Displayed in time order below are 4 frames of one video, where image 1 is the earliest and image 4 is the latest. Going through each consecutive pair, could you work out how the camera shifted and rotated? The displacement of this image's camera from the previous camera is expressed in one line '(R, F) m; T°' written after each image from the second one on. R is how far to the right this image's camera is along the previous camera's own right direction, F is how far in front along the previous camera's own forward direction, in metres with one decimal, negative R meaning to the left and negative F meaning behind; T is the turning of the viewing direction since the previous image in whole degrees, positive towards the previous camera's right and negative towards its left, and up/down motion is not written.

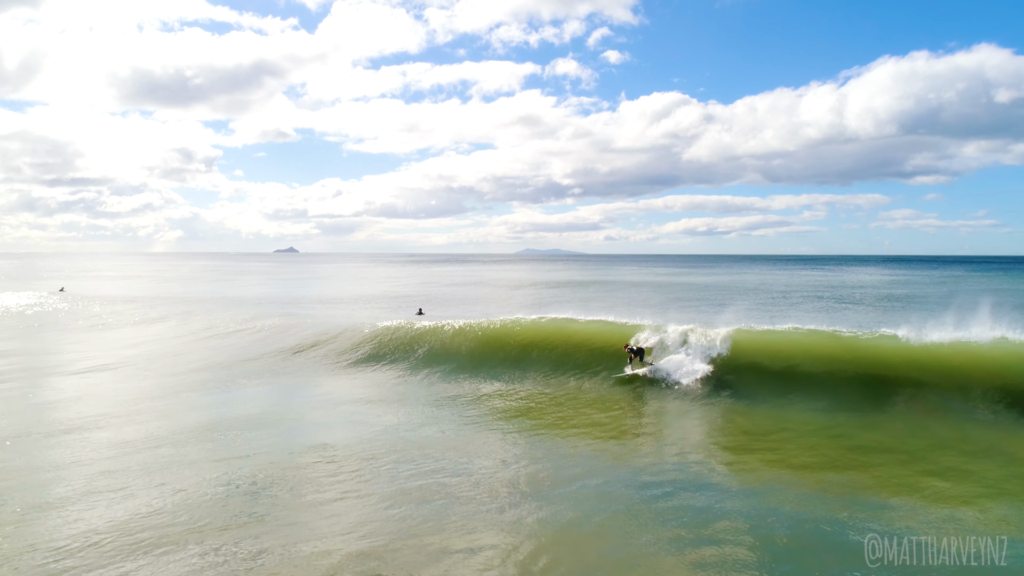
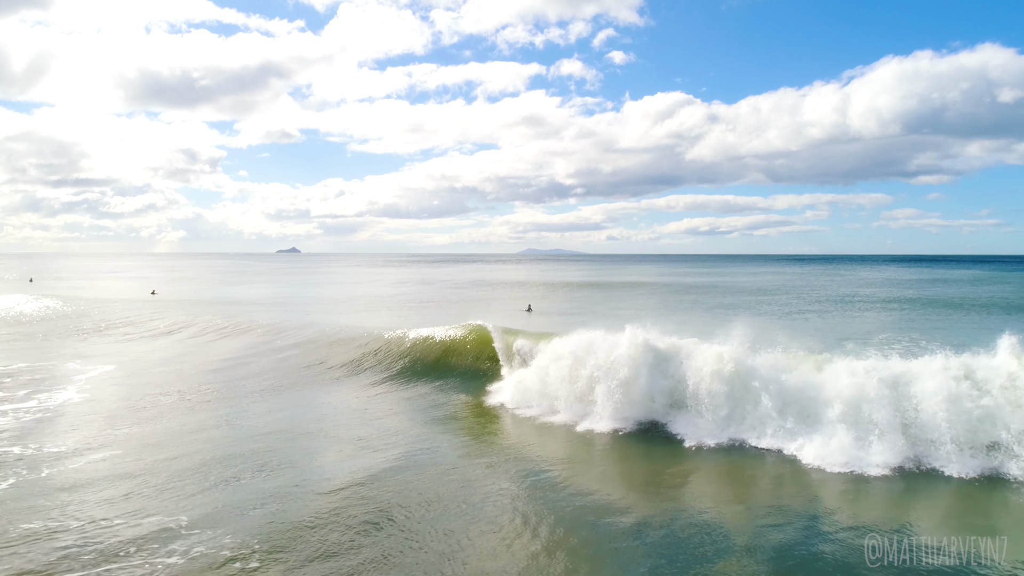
(-2.5, -1.1) m; 0°
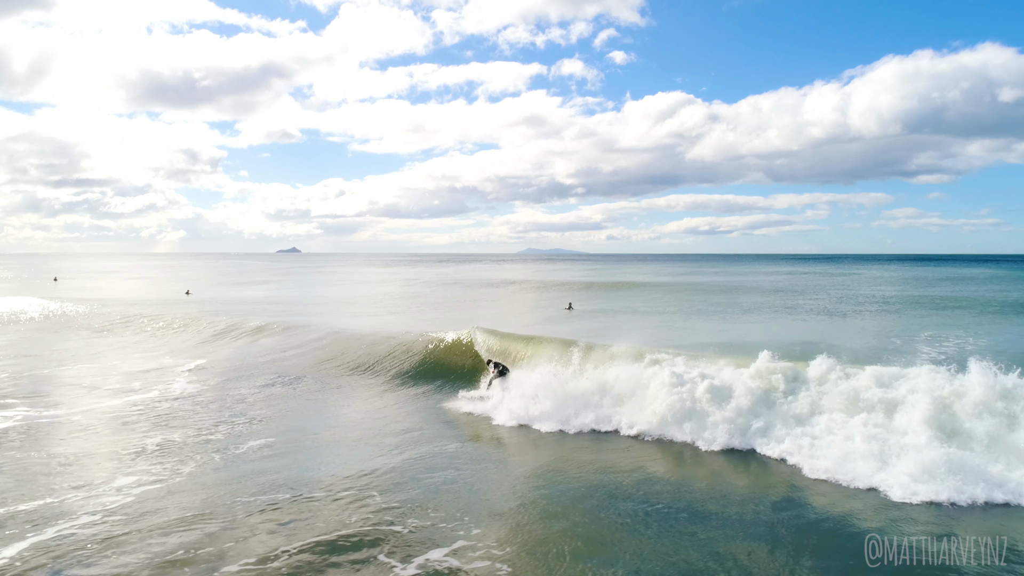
(-0.8, -0.5) m; 0°
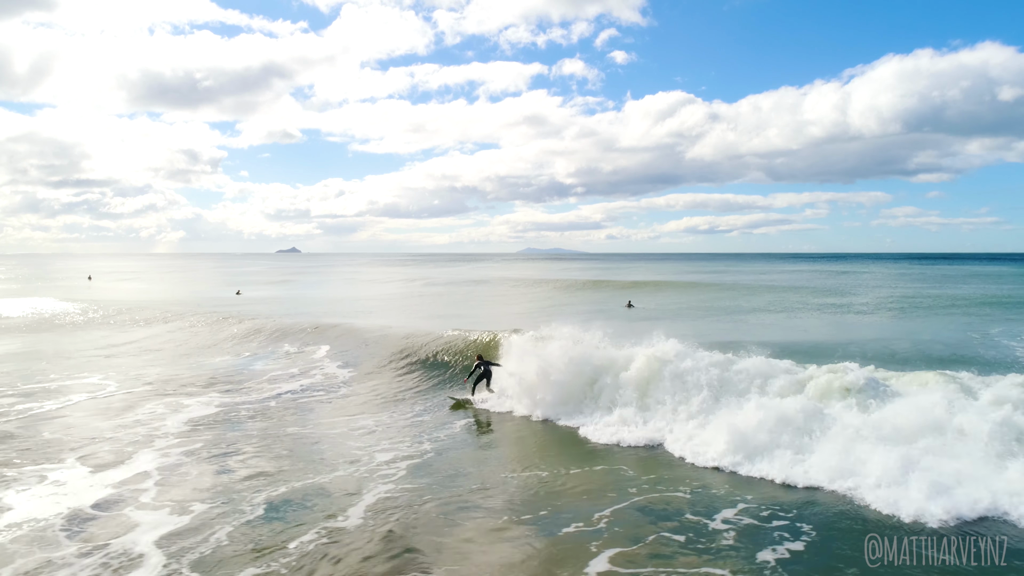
(-1.3, -0.7) m; 0°
